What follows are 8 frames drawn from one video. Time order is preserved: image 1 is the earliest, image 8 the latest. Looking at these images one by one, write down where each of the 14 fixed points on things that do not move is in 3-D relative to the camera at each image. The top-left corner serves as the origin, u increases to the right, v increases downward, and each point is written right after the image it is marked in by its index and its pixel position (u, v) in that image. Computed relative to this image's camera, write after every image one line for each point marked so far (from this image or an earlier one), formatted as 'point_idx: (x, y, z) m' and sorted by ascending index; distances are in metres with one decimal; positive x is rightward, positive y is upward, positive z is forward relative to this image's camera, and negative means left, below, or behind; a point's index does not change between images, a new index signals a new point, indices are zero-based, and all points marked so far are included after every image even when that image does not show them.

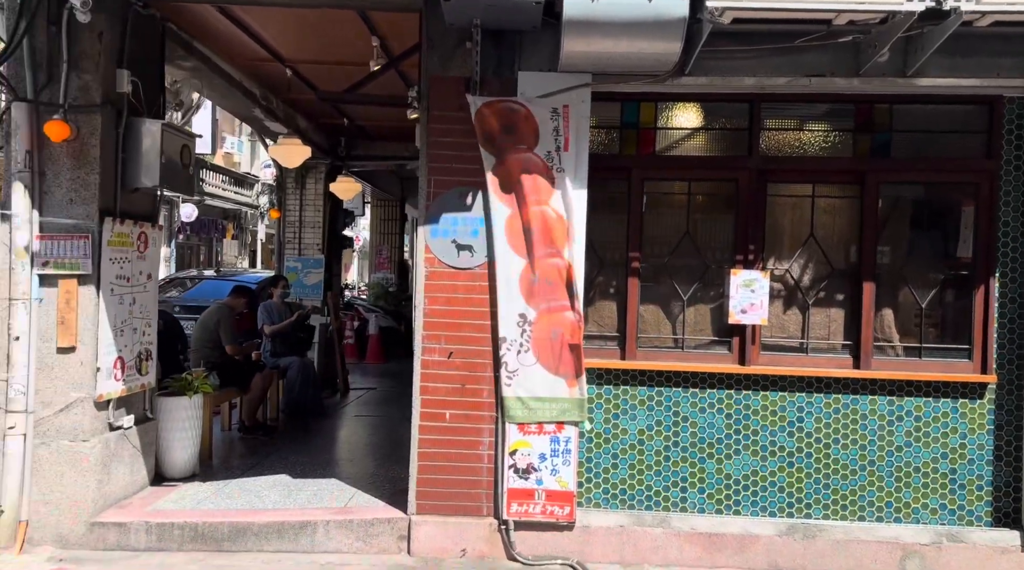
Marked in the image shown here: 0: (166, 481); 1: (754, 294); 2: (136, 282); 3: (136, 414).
0: (-2.7, -1.5, +7.1) m
1: (+1.7, -0.1, +6.2) m
2: (-2.7, 0.0, +6.7) m
3: (-2.8, -0.9, +6.8) m
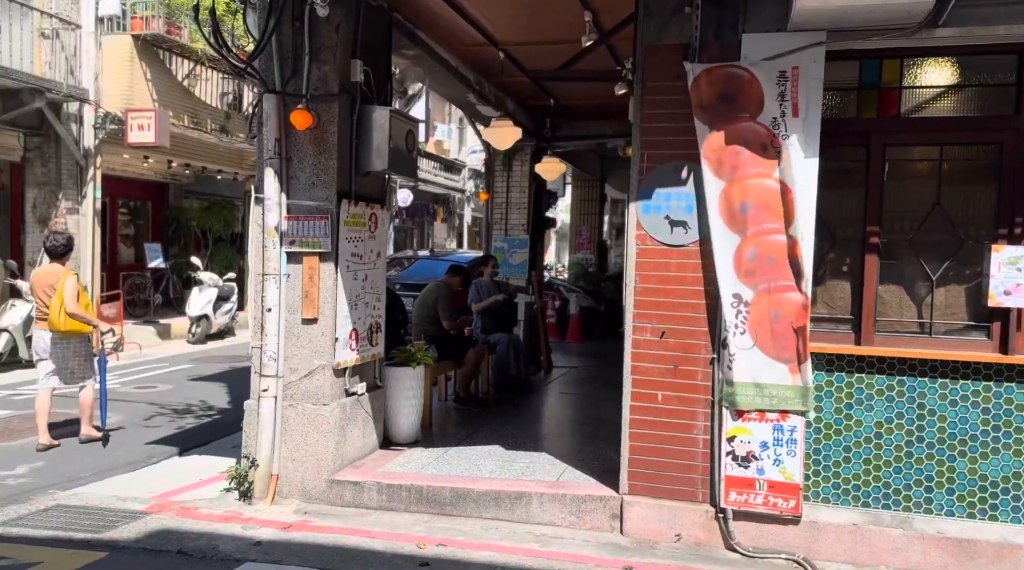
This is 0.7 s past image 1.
0: (-1.0, -1.3, +7.4) m
1: (+3.0, +0.1, +5.5) m
2: (-1.1, +0.2, +7.0) m
3: (-1.1, -0.8, +7.1) m
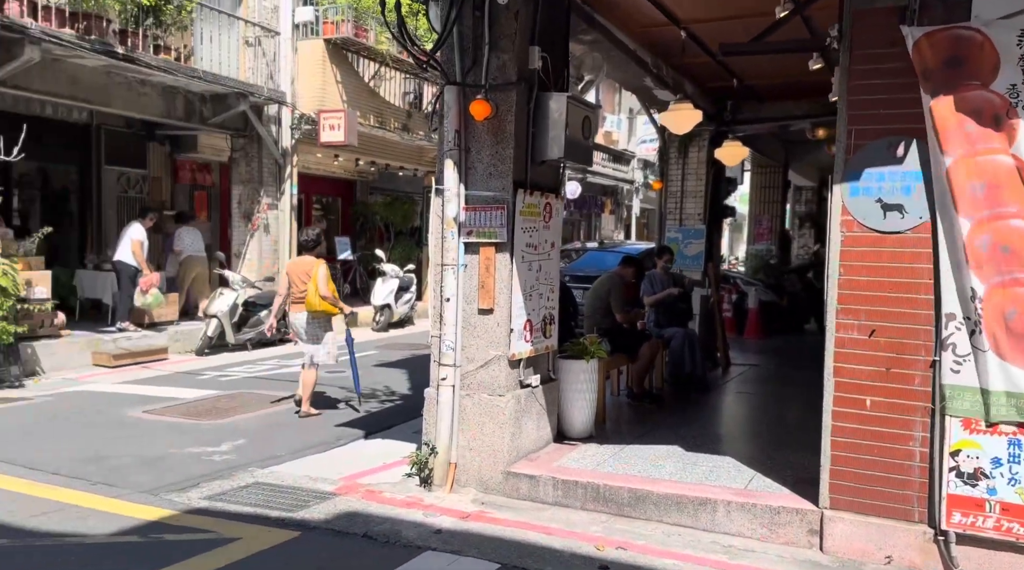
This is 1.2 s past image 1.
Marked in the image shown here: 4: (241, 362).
0: (+0.4, -1.2, +7.2) m
1: (+4.0, +0.1, +4.6) m
2: (+0.2, +0.3, +6.8) m
3: (+0.2, -0.7, +7.0) m
4: (-3.6, -1.0, +12.3) m
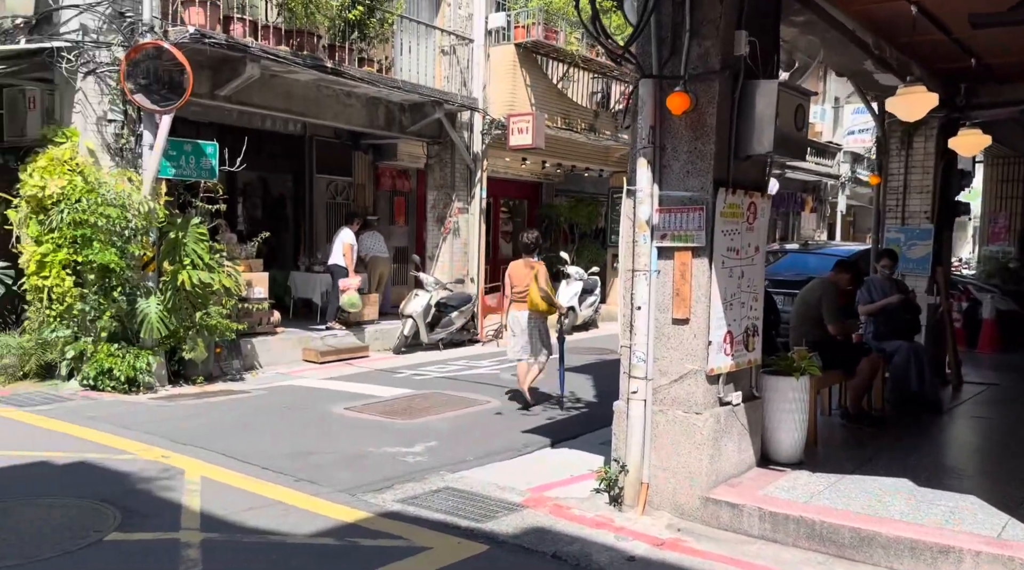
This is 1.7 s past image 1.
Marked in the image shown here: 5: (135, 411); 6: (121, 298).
0: (+1.9, -1.3, +6.6) m
1: (+4.9, 0.0, +3.3) m
2: (+1.6, +0.2, +6.3) m
3: (+1.6, -0.7, +6.4) m
4: (-1.0, -1.0, +12.4) m
5: (-3.7, -1.2, +9.0) m
6: (-4.2, -0.1, +10.0) m
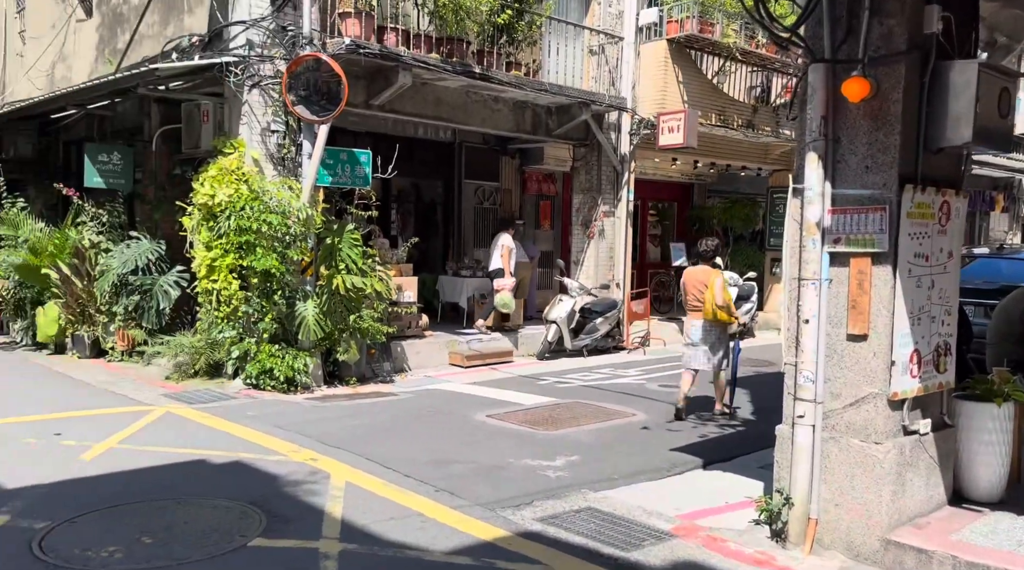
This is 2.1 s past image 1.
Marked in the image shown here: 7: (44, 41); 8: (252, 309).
0: (+2.9, -1.4, +5.8) m
1: (+5.3, 0.0, +2.1) m
2: (+2.5, +0.2, +5.5) m
3: (+2.6, -0.8, +5.7) m
4: (+0.9, -1.1, +12.0) m
5: (-2.2, -1.2, +9.1) m
6: (-2.6, -0.2, +10.1) m
7: (-8.1, +4.3, +16.1) m
8: (-2.8, -0.3, +10.0) m
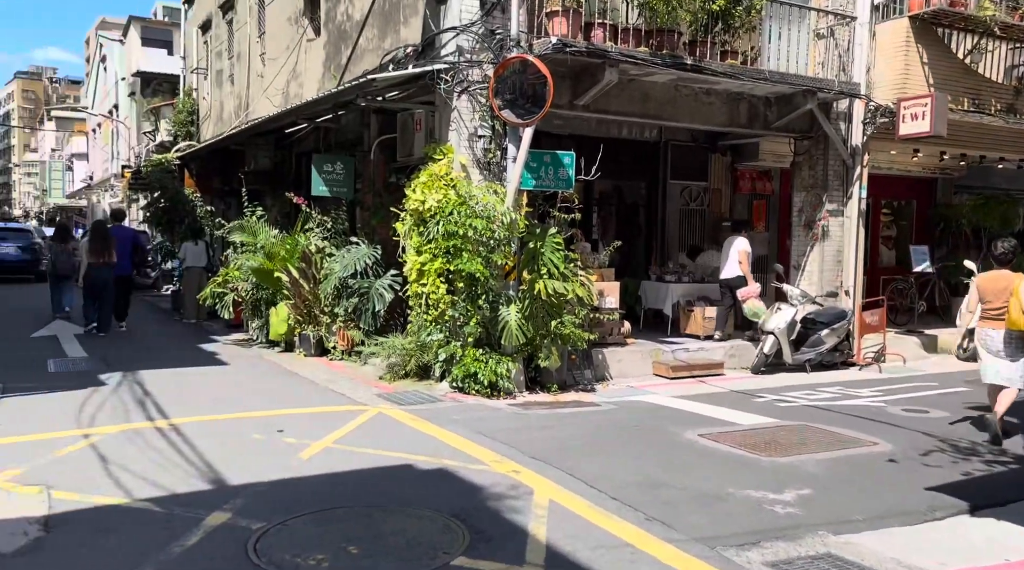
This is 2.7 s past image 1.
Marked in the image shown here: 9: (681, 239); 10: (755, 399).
0: (+4.0, -1.4, +4.5) m
1: (+5.6, -0.1, +0.3) m
2: (+3.7, +0.1, +4.3) m
3: (+3.7, -0.9, +4.4) m
4: (+3.5, -1.2, +10.9) m
5: (-0.2, -1.3, +8.8) m
6: (-0.3, -0.2, +9.9) m
7: (-4.4, +4.2, +17.0) m
8: (-0.6, -0.3, +9.8) m
9: (+2.7, +0.7, +14.2) m
10: (+2.7, -1.2, +10.0) m
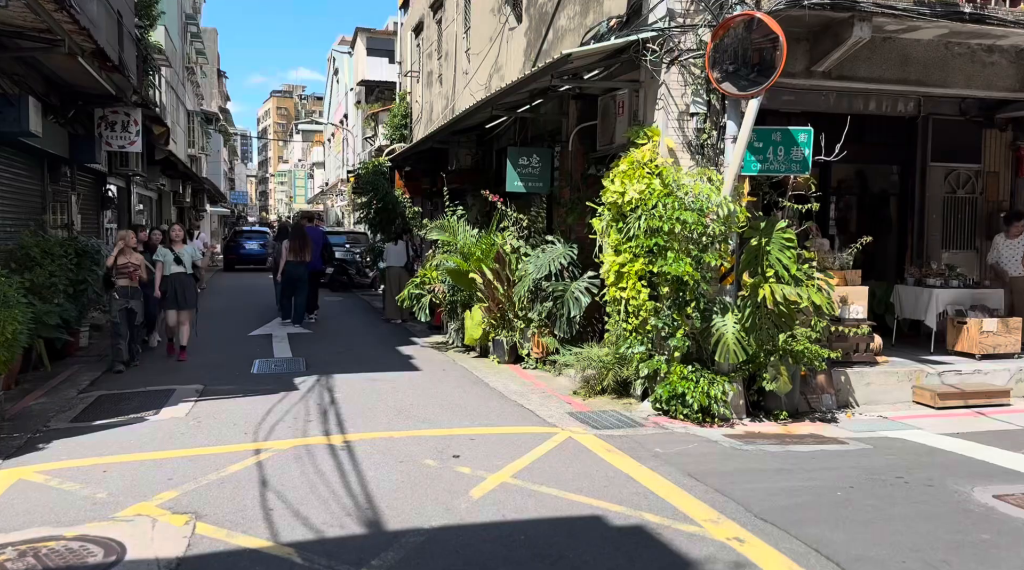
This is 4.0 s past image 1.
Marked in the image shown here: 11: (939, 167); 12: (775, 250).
0: (+4.6, -1.5, +1.9) m
1: (+5.1, -0.1, -2.5) m
2: (+4.2, 0.0, +1.8) m
3: (+4.3, -0.9, +1.9) m
4: (+5.6, -1.3, +8.3) m
5: (+1.5, -1.3, +7.2) m
6: (+1.7, -0.3, +8.2) m
7: (-0.5, +4.2, +16.1) m
8: (+1.4, -0.4, +8.2) m
9: (+5.6, +0.7, +11.7) m
10: (+4.6, -1.3, +7.7) m
11: (+5.4, +1.5, +11.5) m
12: (+2.4, +0.3, +8.1) m
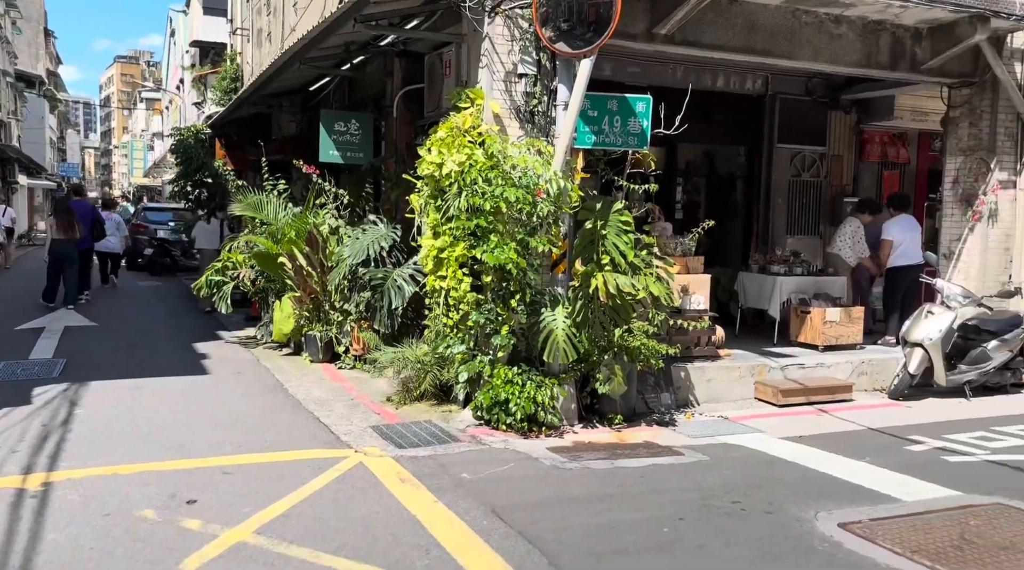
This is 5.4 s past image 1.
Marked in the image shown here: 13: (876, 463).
0: (+3.9, -1.5, +1.4) m
1: (+5.1, -0.3, -2.9) m
2: (+3.5, 0.0, +1.2) m
3: (+3.6, -1.0, +1.4) m
4: (+3.9, -1.2, +7.9) m
5: (+0.1, -1.2, +6.1) m
6: (+0.1, -0.2, +7.2) m
7: (-3.3, +4.4, +14.5) m
8: (-0.2, -0.3, +7.1) m
9: (+3.4, +0.8, +11.2) m
10: (+3.1, -1.2, +7.1) m
11: (+3.3, +1.6, +10.9) m
12: (+0.8, +0.4, +7.2) m
13: (+2.6, -1.3, +6.6) m
